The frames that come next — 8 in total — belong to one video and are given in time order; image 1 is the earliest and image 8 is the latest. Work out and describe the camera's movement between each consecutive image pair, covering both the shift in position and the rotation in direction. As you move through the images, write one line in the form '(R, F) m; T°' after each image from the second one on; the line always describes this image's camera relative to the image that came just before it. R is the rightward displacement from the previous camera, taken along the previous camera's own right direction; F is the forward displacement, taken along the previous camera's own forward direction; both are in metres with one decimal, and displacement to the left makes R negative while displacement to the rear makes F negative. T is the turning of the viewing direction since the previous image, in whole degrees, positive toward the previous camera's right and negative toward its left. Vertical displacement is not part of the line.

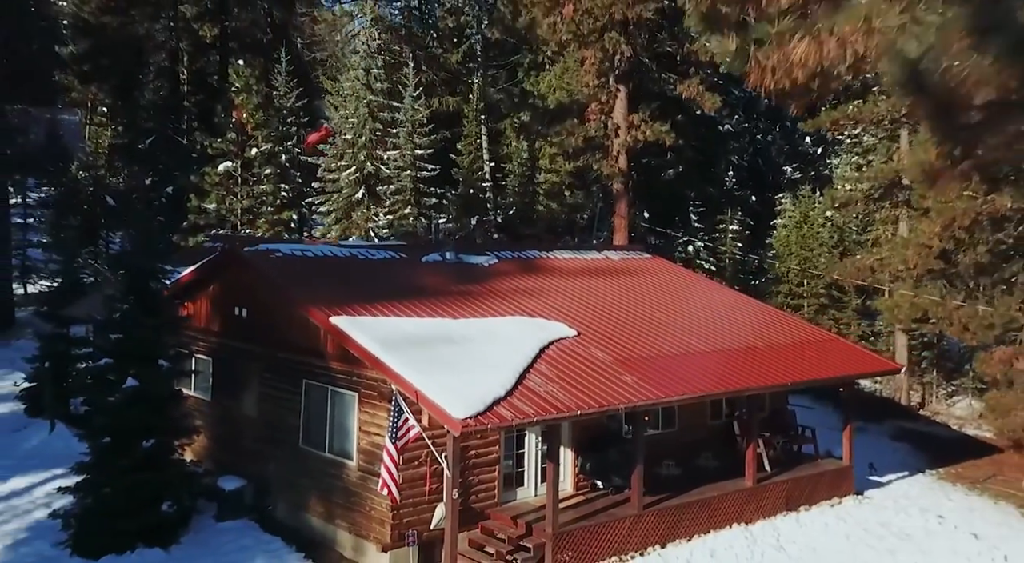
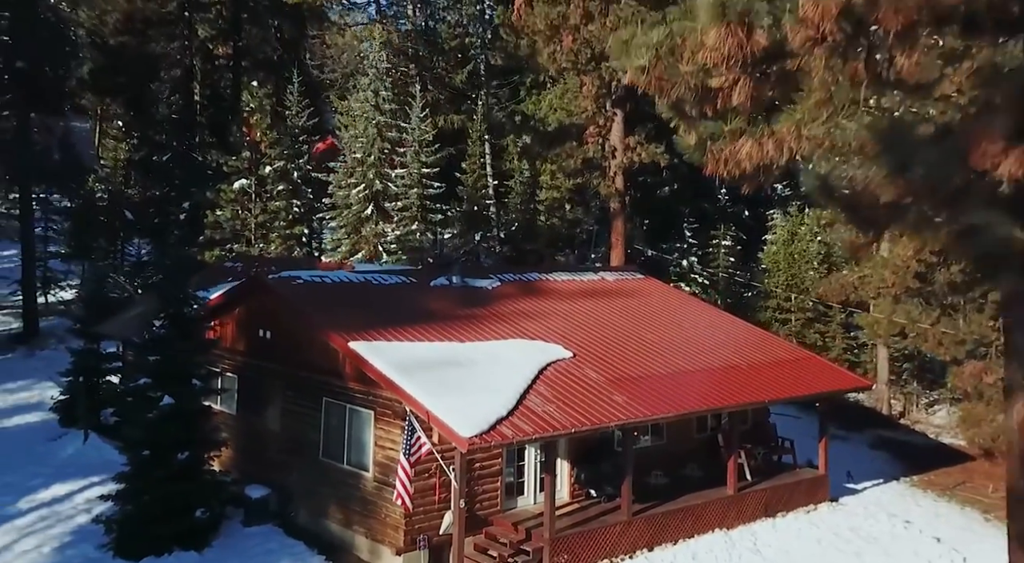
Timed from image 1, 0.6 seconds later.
(0.0, -1.2) m; 0°
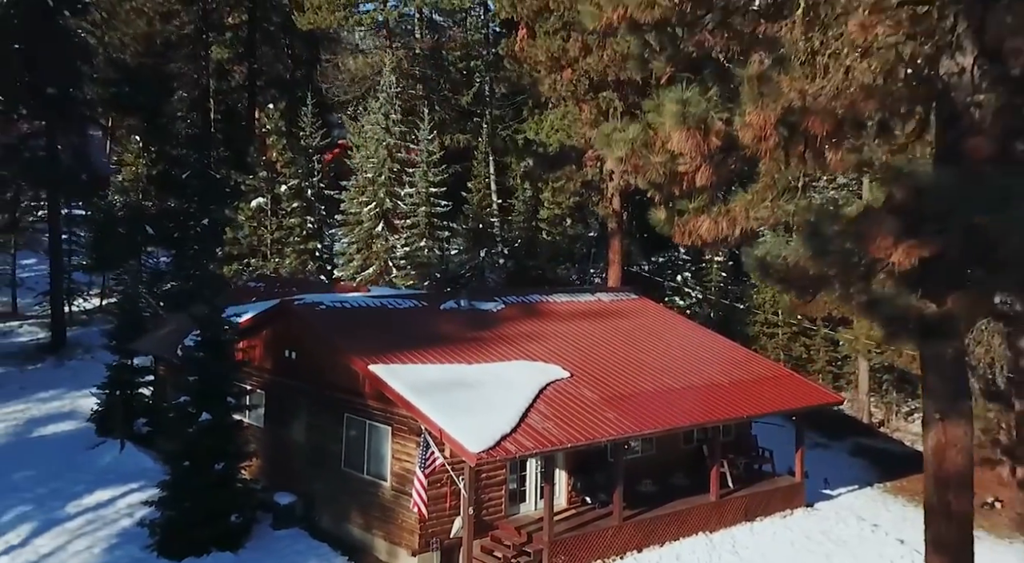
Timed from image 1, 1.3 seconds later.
(0.0, -1.4) m; 0°
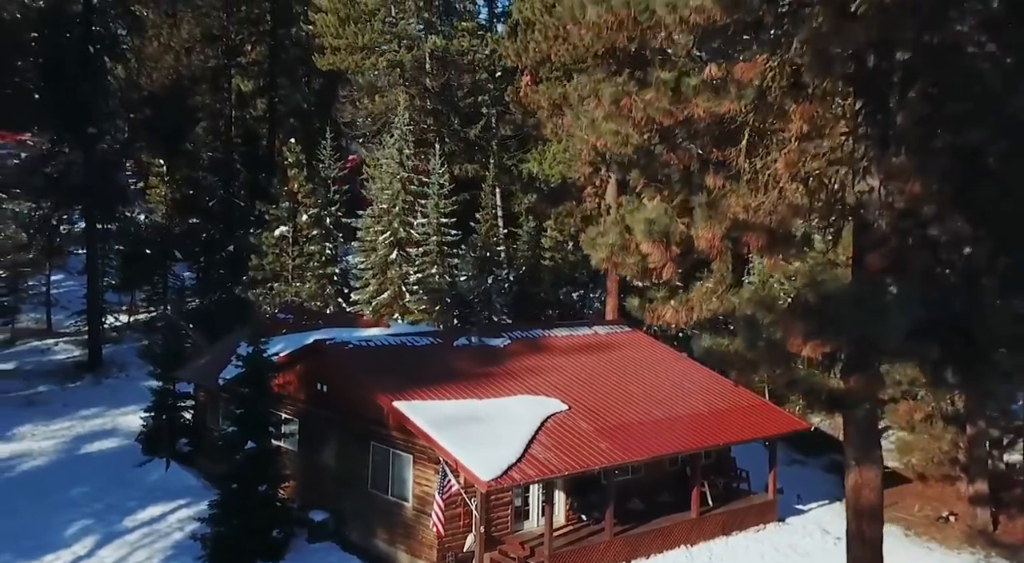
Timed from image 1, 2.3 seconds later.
(0.0, -2.1) m; 0°
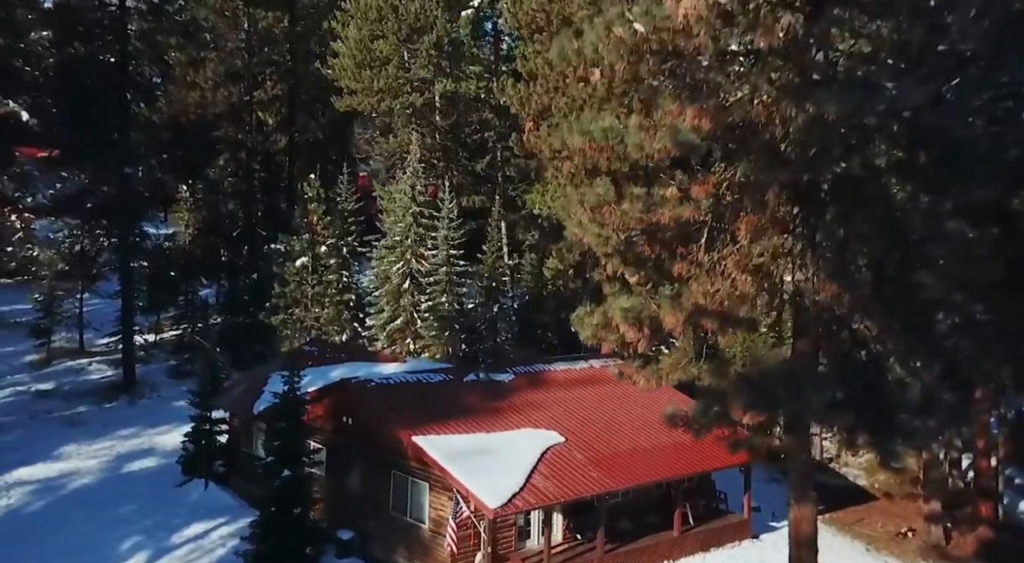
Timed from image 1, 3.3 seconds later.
(0.0, -2.3) m; 0°
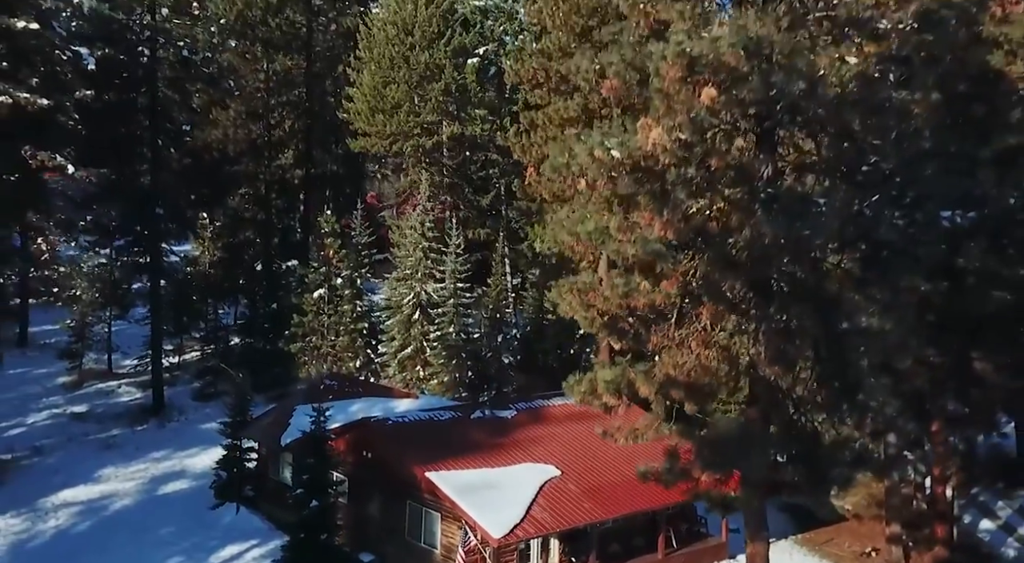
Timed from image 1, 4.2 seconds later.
(+0.1, -2.4) m; 0°
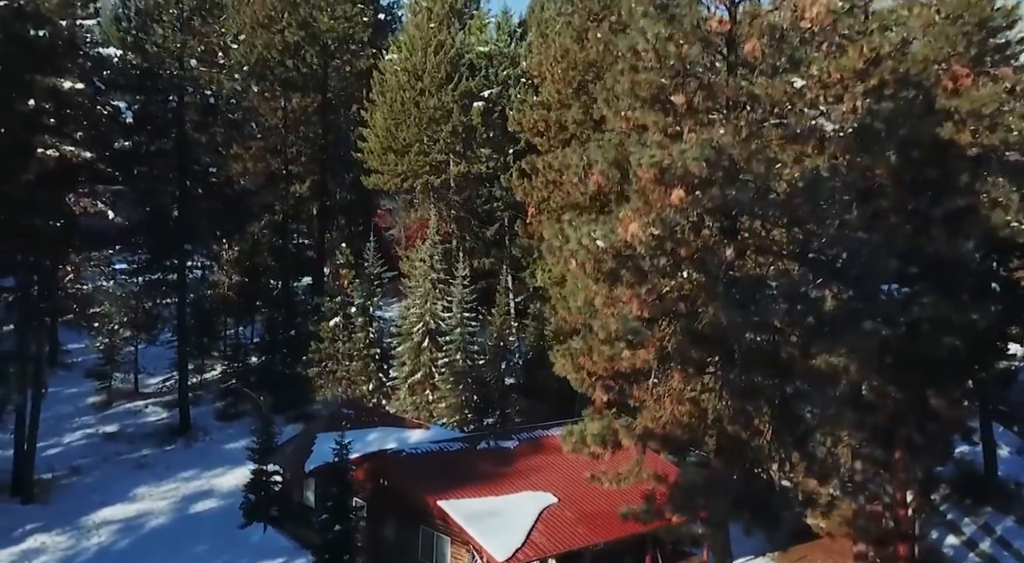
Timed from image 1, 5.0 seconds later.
(+0.1, -2.5) m; 0°
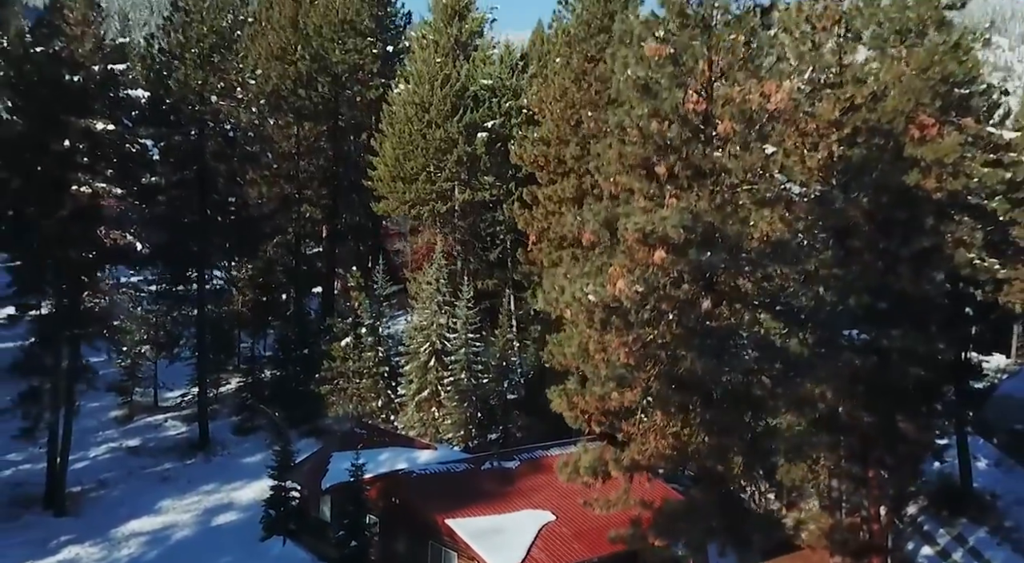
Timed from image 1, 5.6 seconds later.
(0.0, -2.1) m; 0°
